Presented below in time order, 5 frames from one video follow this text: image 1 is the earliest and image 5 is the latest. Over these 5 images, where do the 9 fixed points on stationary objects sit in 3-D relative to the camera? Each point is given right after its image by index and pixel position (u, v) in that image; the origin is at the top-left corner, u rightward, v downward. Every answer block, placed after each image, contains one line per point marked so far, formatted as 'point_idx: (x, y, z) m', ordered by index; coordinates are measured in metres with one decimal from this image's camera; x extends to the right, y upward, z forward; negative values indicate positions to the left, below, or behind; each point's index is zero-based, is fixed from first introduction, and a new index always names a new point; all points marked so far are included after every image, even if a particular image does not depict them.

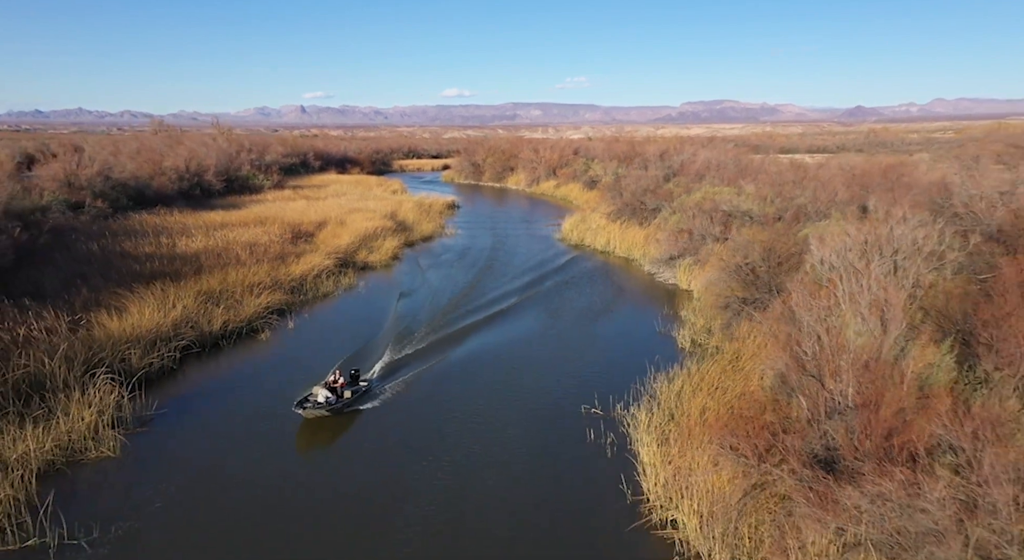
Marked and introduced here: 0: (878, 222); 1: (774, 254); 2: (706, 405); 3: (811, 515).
0: (+5.6, +0.8, +10.7) m
1: (+4.8, +0.5, +13.0) m
2: (+2.5, -1.6, +9.3) m
3: (+2.7, -2.0, +6.4) m
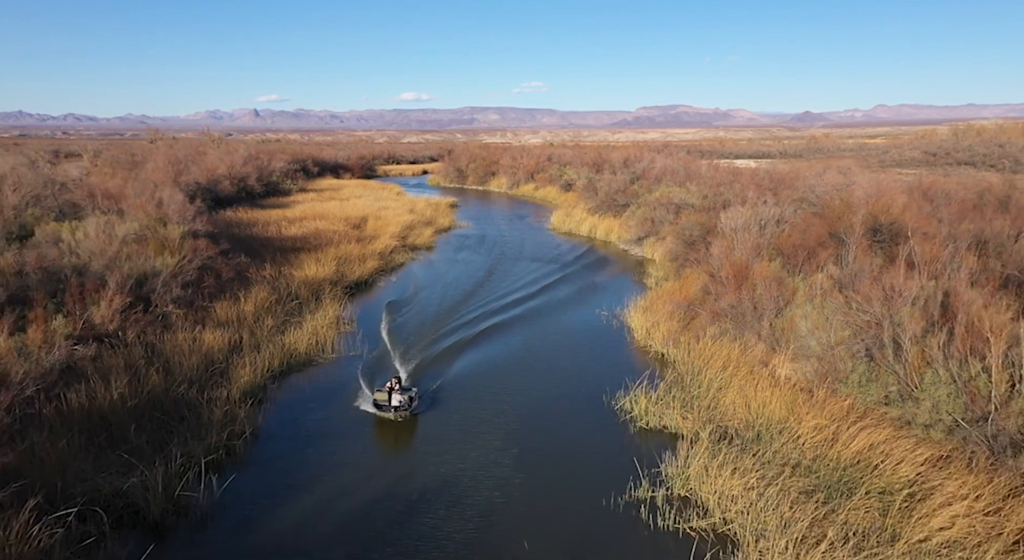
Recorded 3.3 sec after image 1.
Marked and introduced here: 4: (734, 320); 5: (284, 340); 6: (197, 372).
0: (+6.8, +1.9, +19.2) m
1: (+5.9, +1.6, +21.4) m
2: (+3.8, -0.5, +17.6) m
3: (+4.1, -0.8, +14.7) m
4: (+4.4, -0.8, +14.0) m
5: (-4.7, -1.2, +14.4) m
6: (-5.3, -1.5, +11.8) m
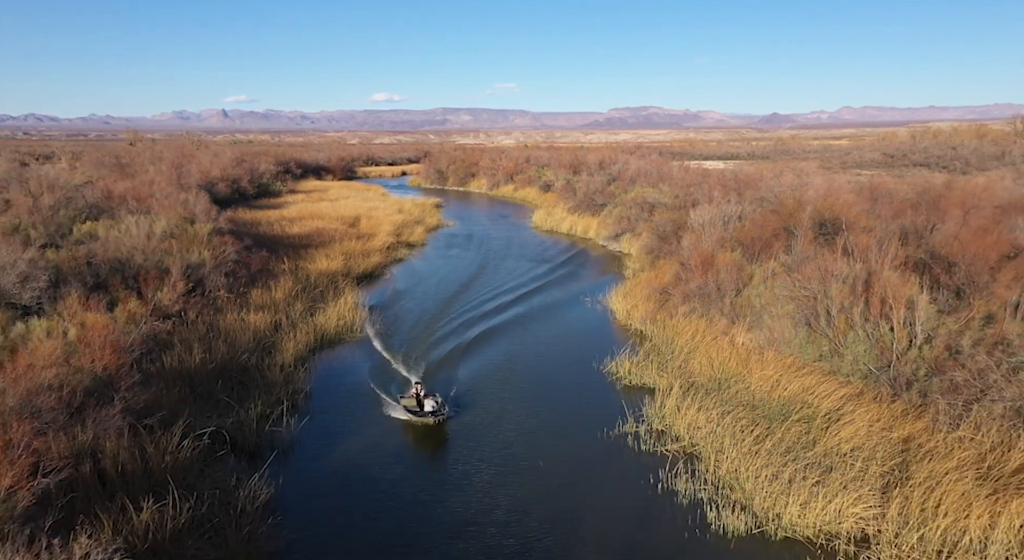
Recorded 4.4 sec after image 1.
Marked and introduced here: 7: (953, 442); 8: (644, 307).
0: (+6.6, +2.3, +21.8) m
1: (+5.6, +1.9, +24.0) m
2: (+3.7, -0.2, +20.1) m
3: (+4.1, -0.5, +17.2) m
4: (+4.4, -0.5, +16.6) m
5: (-4.6, -1.0, +16.6) m
6: (-5.1, -1.3, +14.0) m
7: (+5.6, -2.0, +8.9) m
8: (+3.4, -0.7, +18.0) m
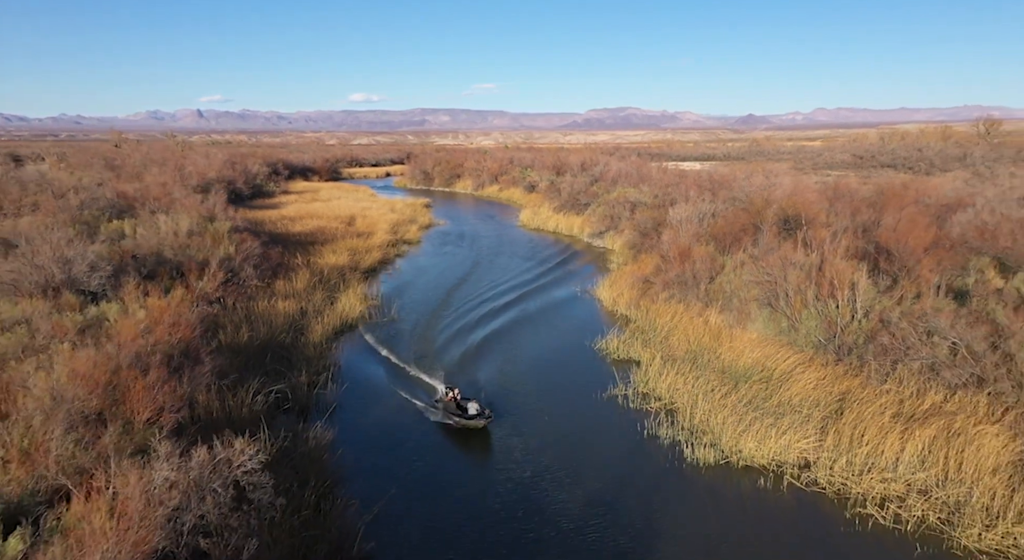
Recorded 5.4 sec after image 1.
0: (+6.4, +2.6, +24.0) m
1: (+5.4, +2.2, +26.2) m
2: (+3.6, +0.1, +22.2) m
3: (+4.1, -0.2, +19.4) m
4: (+4.4, -0.2, +18.7) m
5: (-4.7, -0.8, +18.5) m
6: (-5.1, -1.1, +15.8) m
7: (+5.8, -1.7, +11.1) m
8: (+3.3, -0.4, +20.1) m
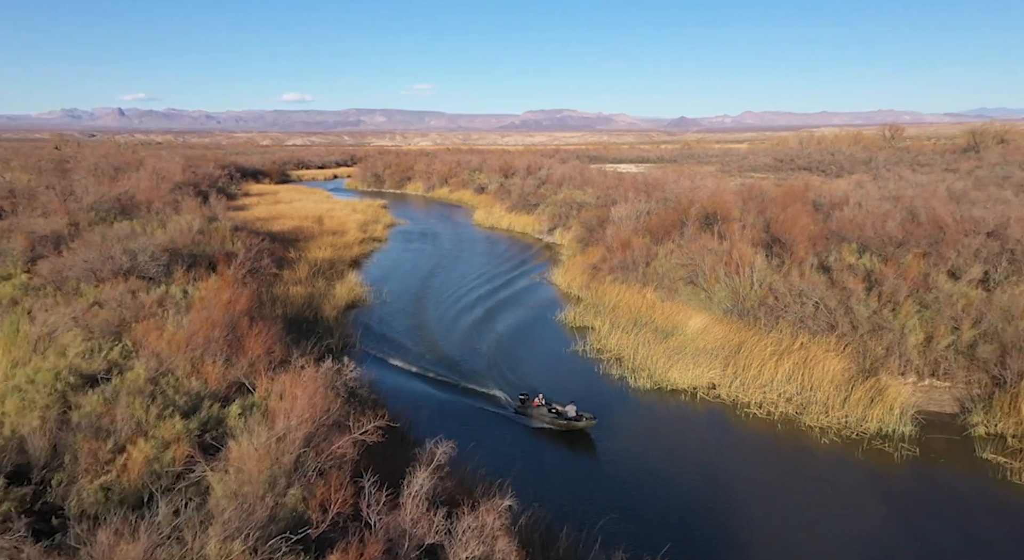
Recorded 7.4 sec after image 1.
0: (+5.0, +3.0, +28.4) m
1: (+3.8, +2.6, +30.5) m
2: (+2.4, +0.6, +26.4) m
3: (+3.1, +0.2, +23.6) m
4: (+3.6, +0.2, +23.0) m
5: (-5.5, -0.4, +22.0) m
6: (-5.7, -0.7, +19.3) m
7: (+5.6, -1.2, +15.5) m
8: (+2.3, 0.0, +24.3) m
